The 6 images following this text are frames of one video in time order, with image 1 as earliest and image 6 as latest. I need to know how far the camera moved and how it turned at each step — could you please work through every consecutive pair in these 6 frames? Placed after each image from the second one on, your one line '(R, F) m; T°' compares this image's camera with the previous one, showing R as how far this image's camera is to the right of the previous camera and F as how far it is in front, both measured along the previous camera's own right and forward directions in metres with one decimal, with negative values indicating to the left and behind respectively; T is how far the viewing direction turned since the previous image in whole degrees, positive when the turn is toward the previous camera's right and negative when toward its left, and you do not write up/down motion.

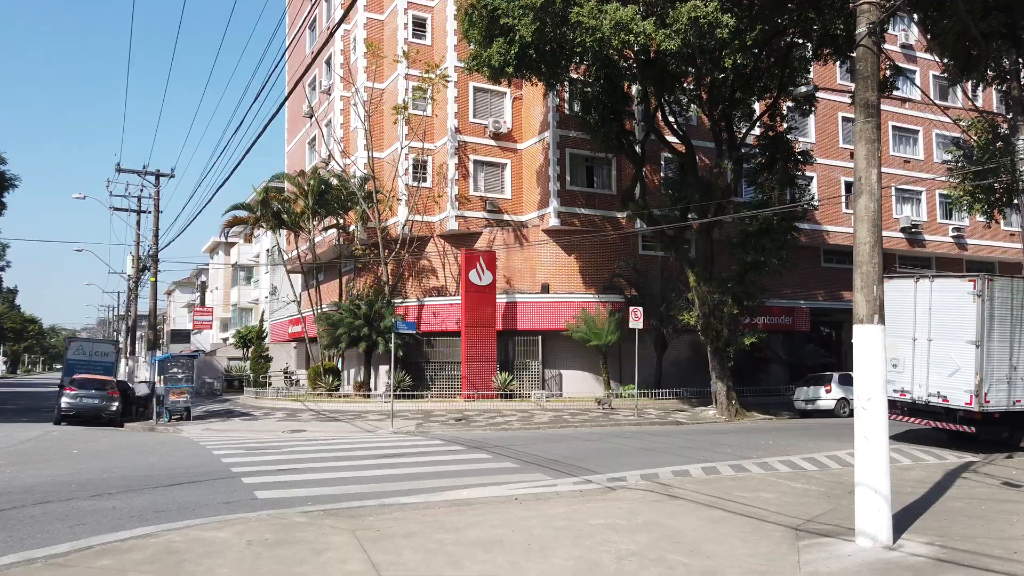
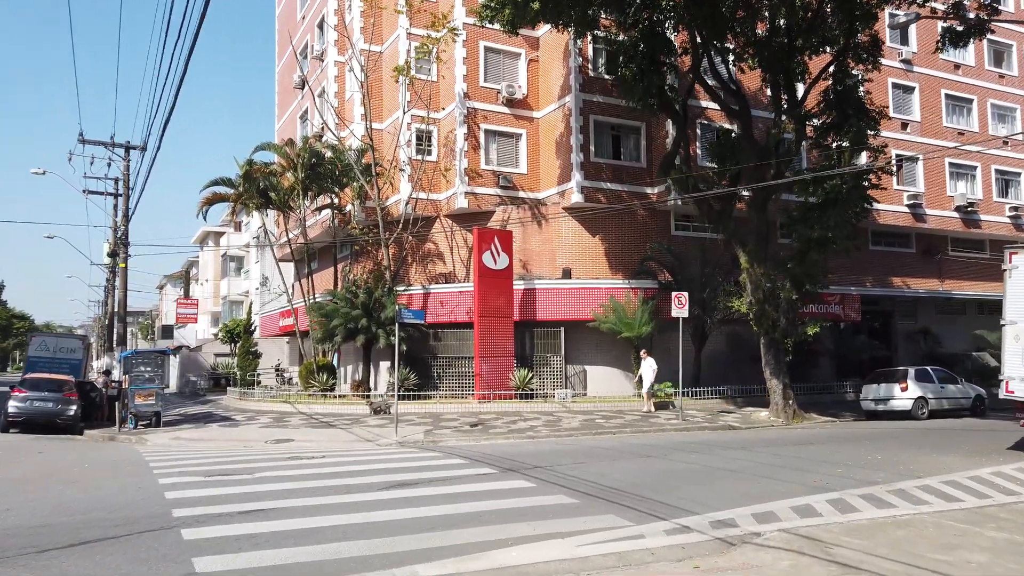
(-0.6, +3.4) m; 0°
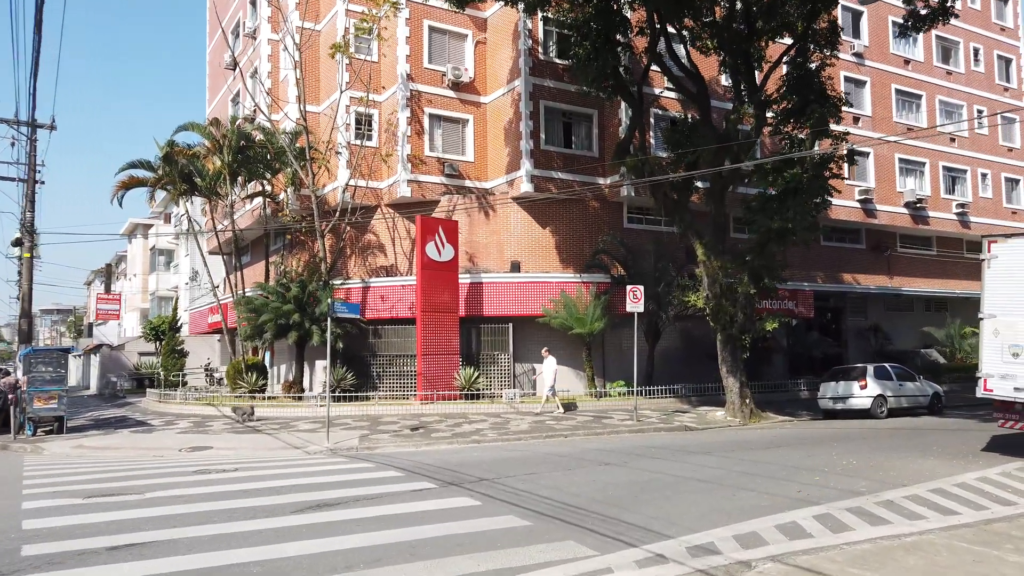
(+0.1, +1.4) m; +4°
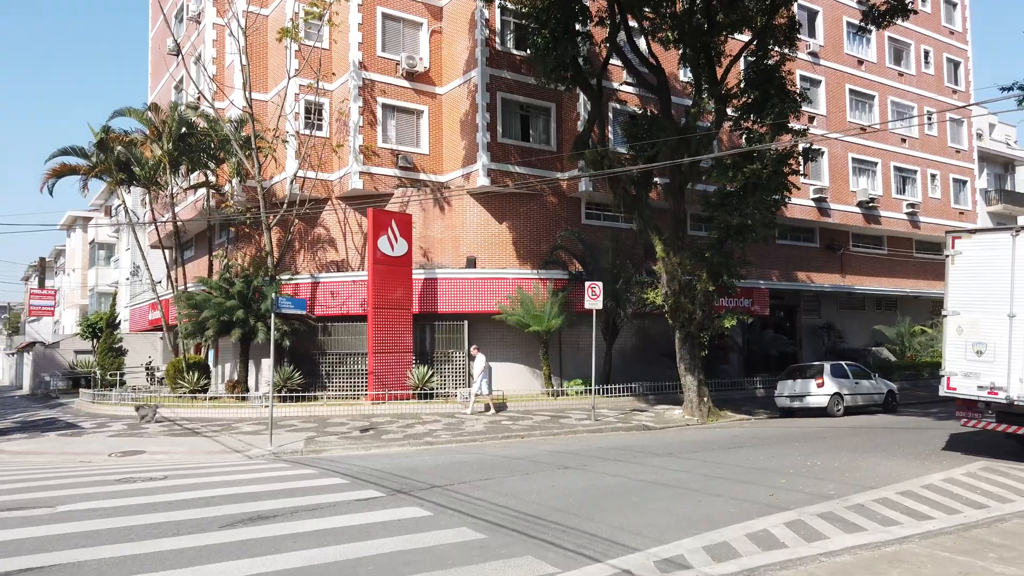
(0.0, +0.6) m; +3°
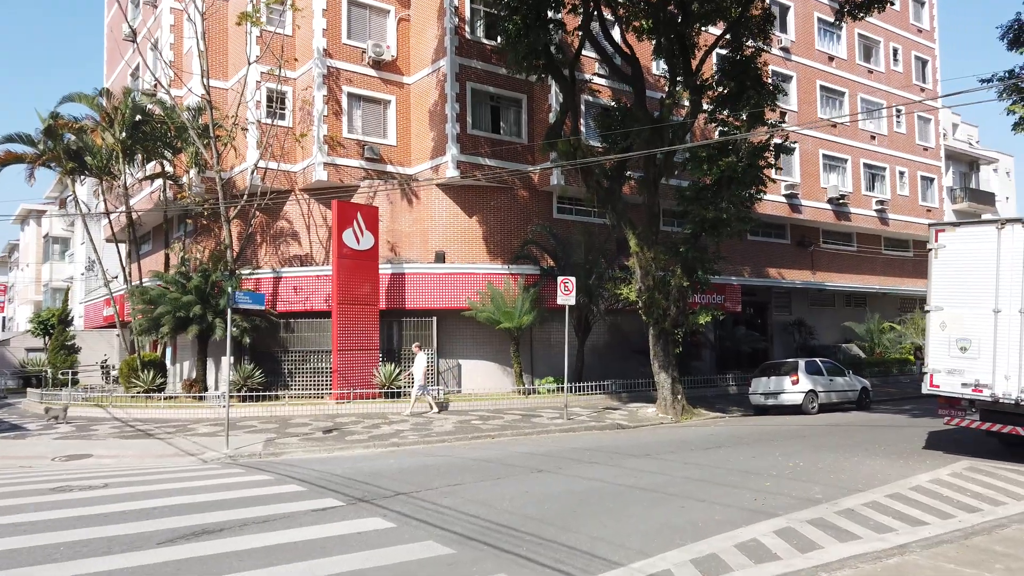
(0.0, +0.6) m; +2°
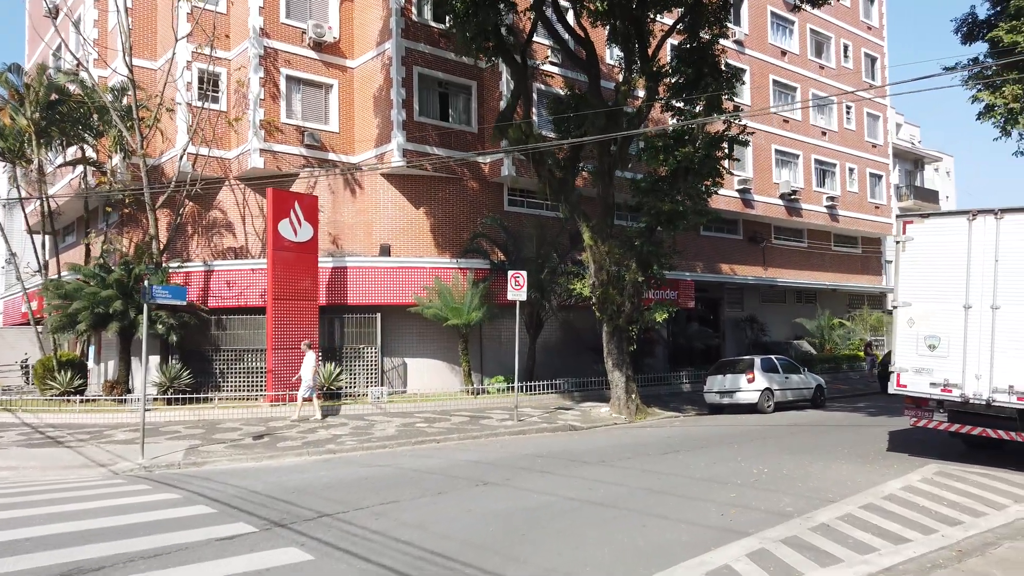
(+0.1, +0.9) m; +4°
